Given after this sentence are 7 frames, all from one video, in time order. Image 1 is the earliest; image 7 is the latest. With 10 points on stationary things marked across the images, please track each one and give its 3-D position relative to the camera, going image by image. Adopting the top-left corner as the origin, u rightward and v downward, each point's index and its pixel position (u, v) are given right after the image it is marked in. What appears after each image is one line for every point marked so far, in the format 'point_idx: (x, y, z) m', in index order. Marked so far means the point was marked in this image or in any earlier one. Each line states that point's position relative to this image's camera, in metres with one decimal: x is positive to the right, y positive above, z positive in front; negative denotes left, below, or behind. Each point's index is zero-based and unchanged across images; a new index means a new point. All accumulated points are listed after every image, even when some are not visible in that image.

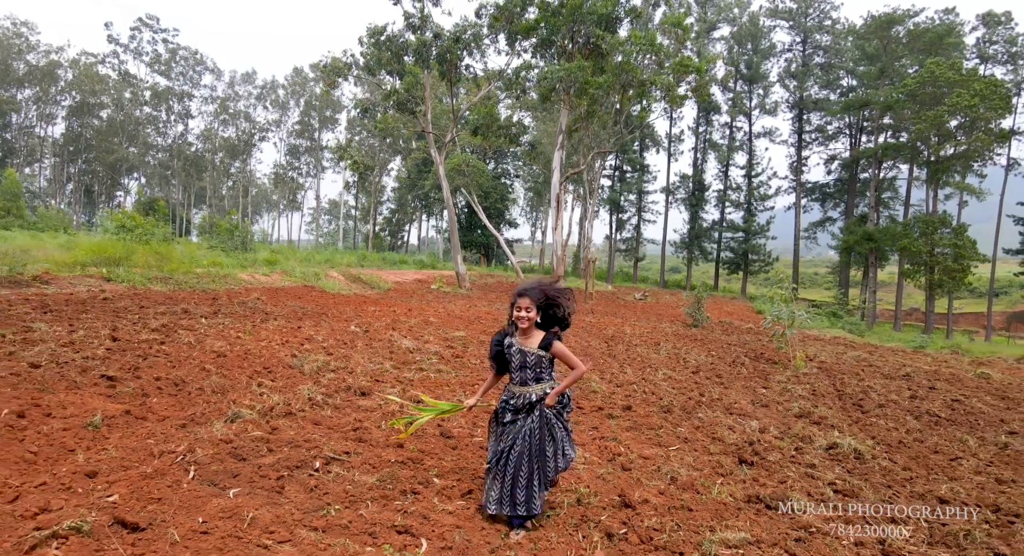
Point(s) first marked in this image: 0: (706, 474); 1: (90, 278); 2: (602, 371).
0: (+1.0, -1.0, +2.9) m
1: (-5.4, 0.0, +7.1) m
2: (+0.9, -0.9, +5.3) m
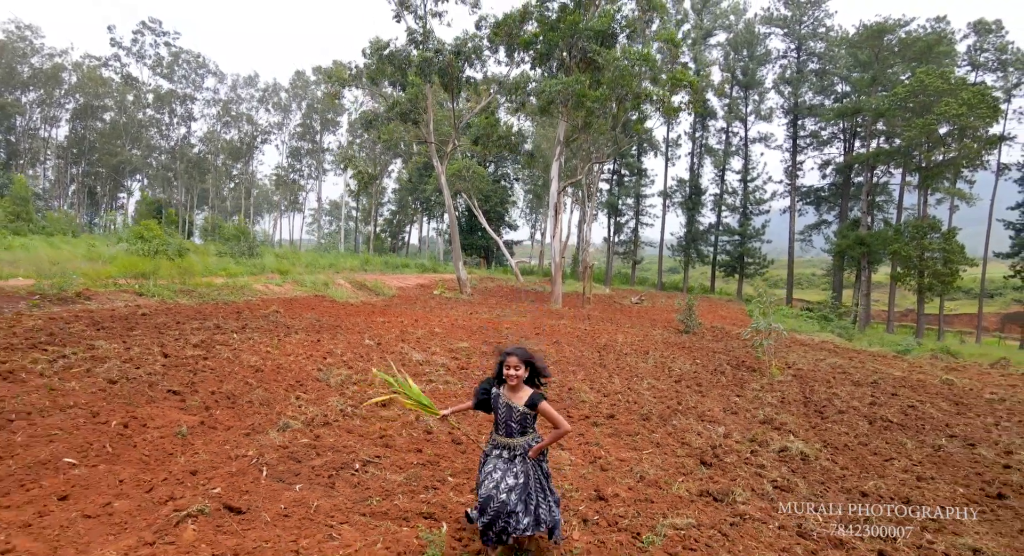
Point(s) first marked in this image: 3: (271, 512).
0: (+1.0, -1.2, +3.5) m
1: (-5.4, -0.2, +7.7) m
2: (+0.9, -1.1, +5.9) m
3: (-1.0, -1.0, +2.4) m
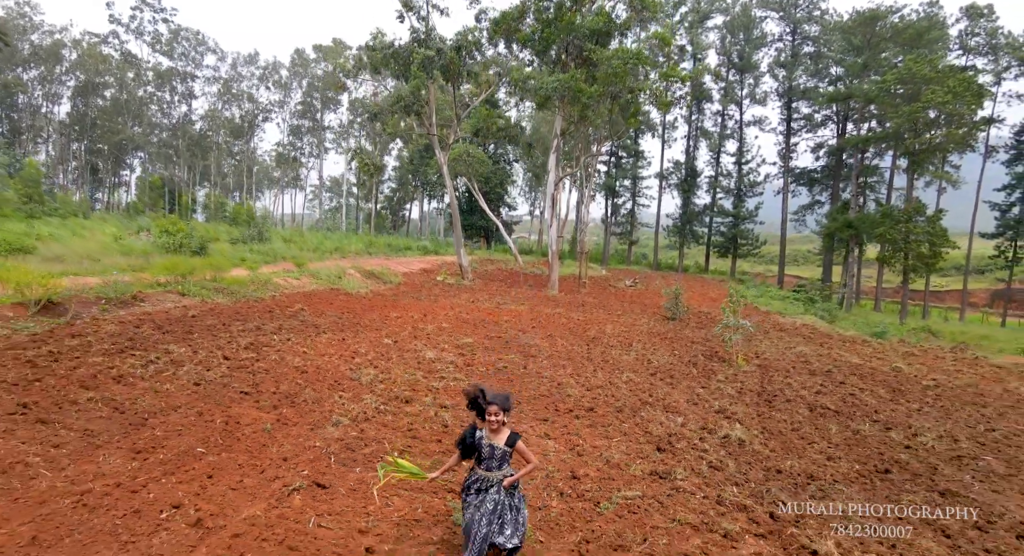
0: (+1.0, -1.5, +4.6) m
1: (-5.4, -0.2, +8.8) m
2: (+0.8, -1.2, +7.0) m
3: (-1.0, -1.3, +3.5) m
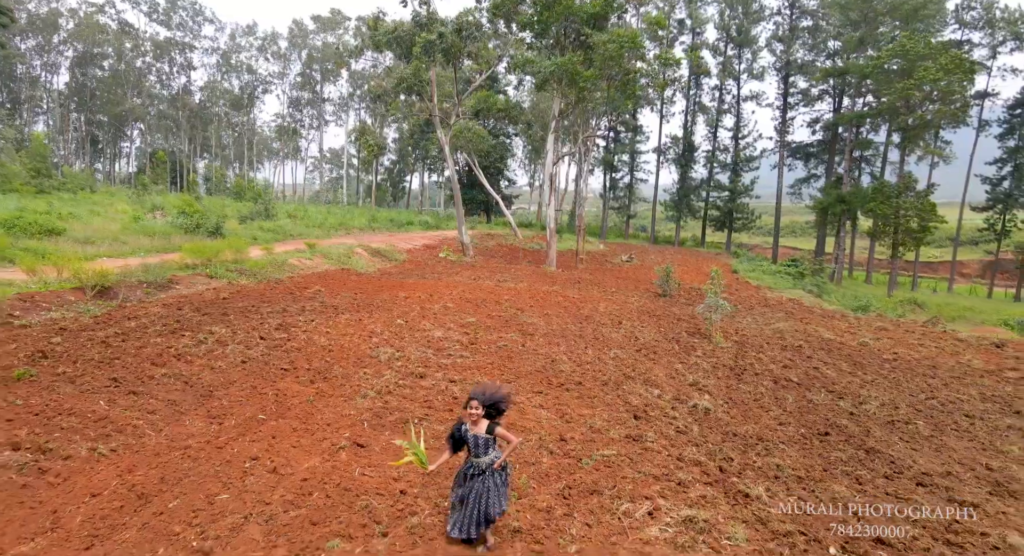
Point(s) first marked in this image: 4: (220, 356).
0: (+1.0, -1.4, +5.5) m
1: (-5.4, 0.0, +9.6) m
2: (+0.8, -1.1, +7.9) m
3: (-1.1, -1.3, +4.4) m
4: (-3.1, -0.8, +5.8) m
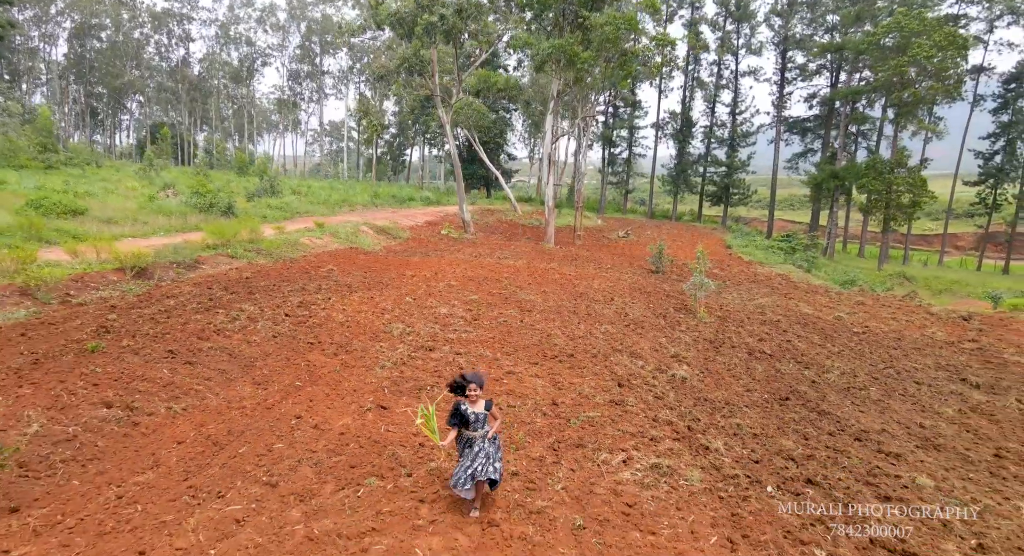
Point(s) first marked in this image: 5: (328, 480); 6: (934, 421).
0: (+1.0, -1.3, +6.3) m
1: (-5.4, +0.4, +10.3) m
2: (+0.8, -0.8, +8.7) m
3: (-1.1, -1.2, +5.2) m
4: (-3.1, -0.6, +6.6) m
5: (-1.3, -1.4, +3.8) m
6: (+4.7, -1.6, +6.1) m
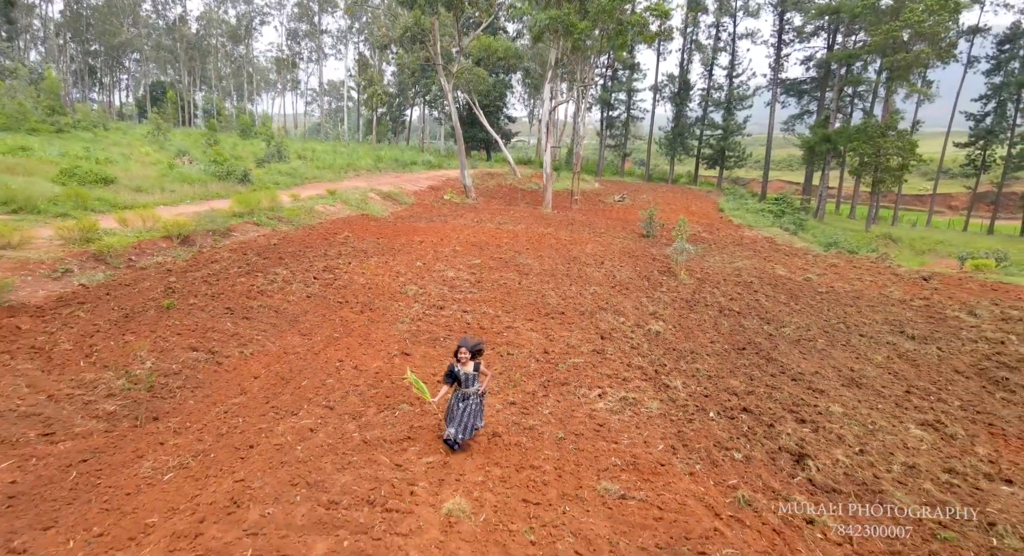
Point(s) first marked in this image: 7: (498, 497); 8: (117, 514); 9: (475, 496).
0: (+1.0, -0.8, +7.5) m
1: (-5.5, +1.1, +11.4) m
2: (+0.8, -0.2, +9.9) m
3: (-1.1, -0.9, +6.4) m
4: (-3.1, -0.2, +7.8) m
5: (-1.3, -1.1, +5.0) m
6: (+4.6, -1.2, +7.4) m
7: (-0.1, -1.5, +3.9) m
8: (-2.4, -1.4, +3.5) m
9: (-0.2, -1.5, +3.9) m
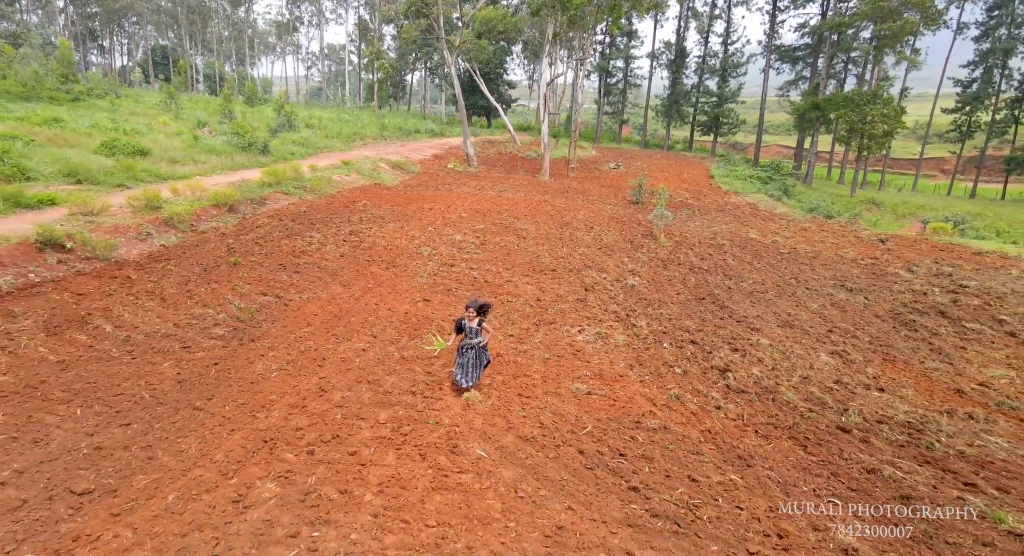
0: (+0.9, -0.2, +9.1) m
1: (-5.5, +2.0, +12.9) m
2: (+0.8, +0.6, +11.4) m
3: (-1.1, -0.3, +8.0) m
4: (-3.1, +0.4, +9.3) m
5: (-1.3, -0.7, +6.6) m
6: (+4.6, -0.5, +9.0) m
7: (-0.1, -1.1, +5.5) m
8: (-2.5, -1.1, +5.1) m
9: (-0.3, -1.1, +5.5) m
